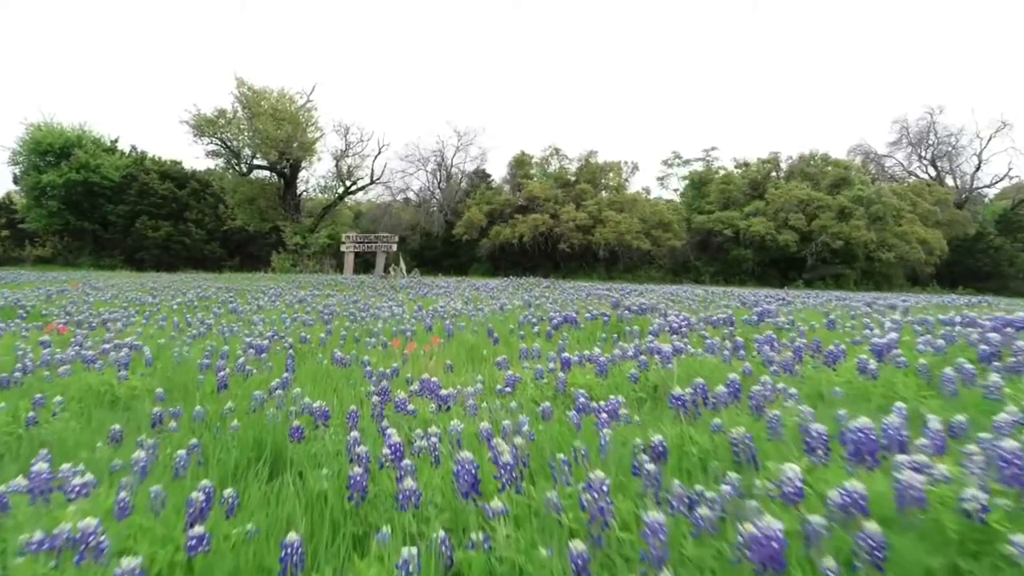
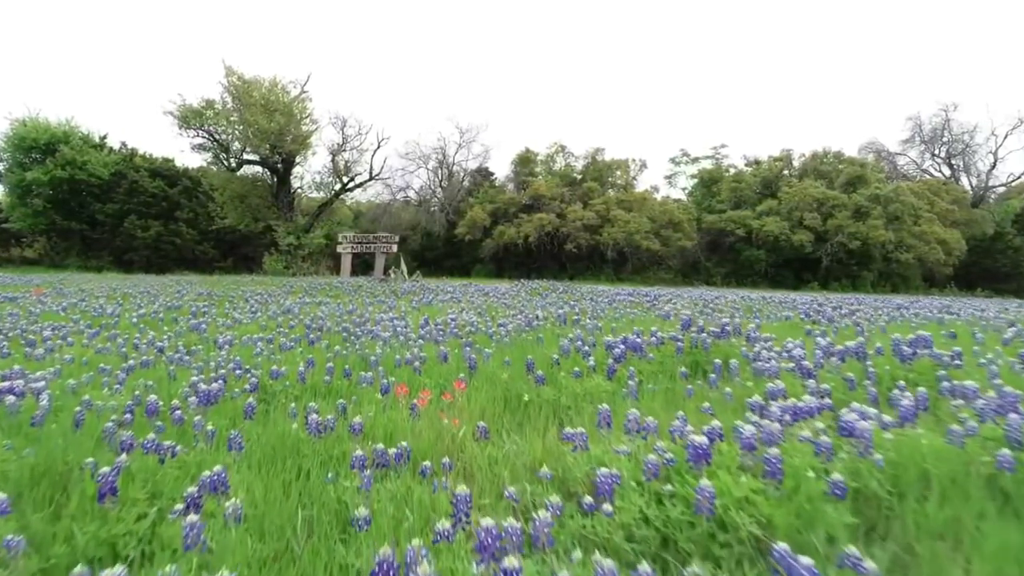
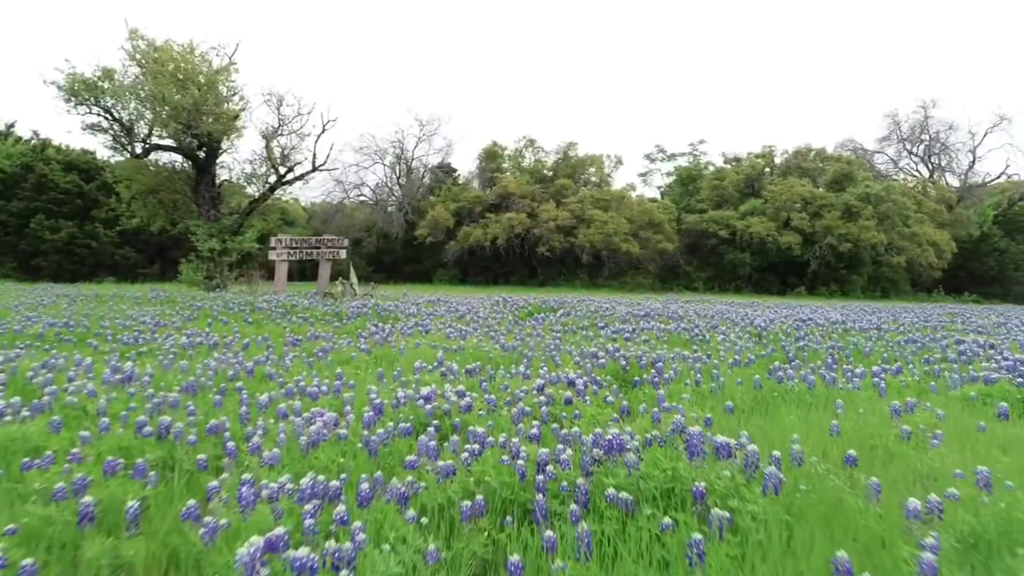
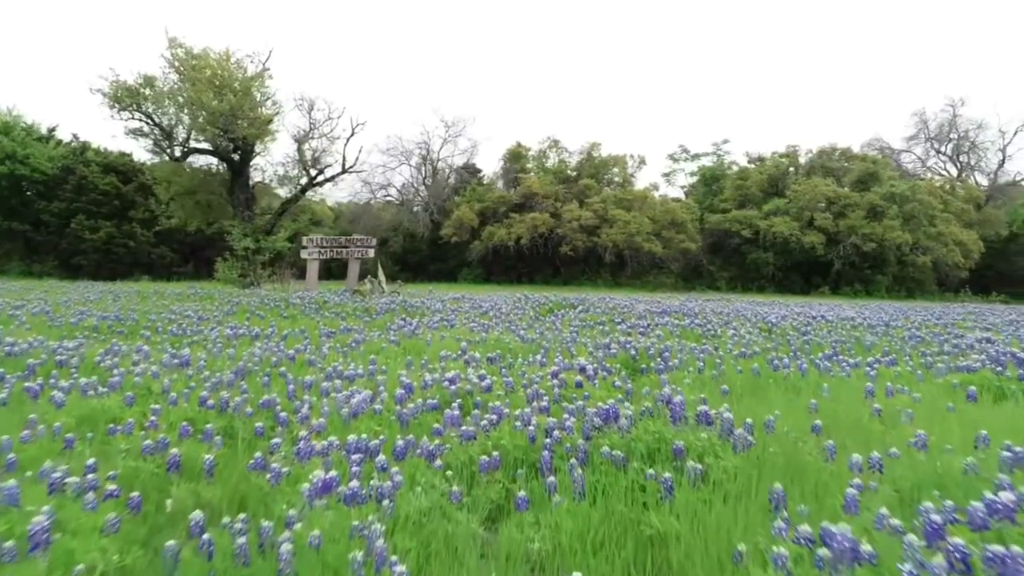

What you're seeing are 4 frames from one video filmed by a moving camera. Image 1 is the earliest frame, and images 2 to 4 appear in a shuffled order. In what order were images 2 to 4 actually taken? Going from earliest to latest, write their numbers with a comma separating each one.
2, 4, 3
